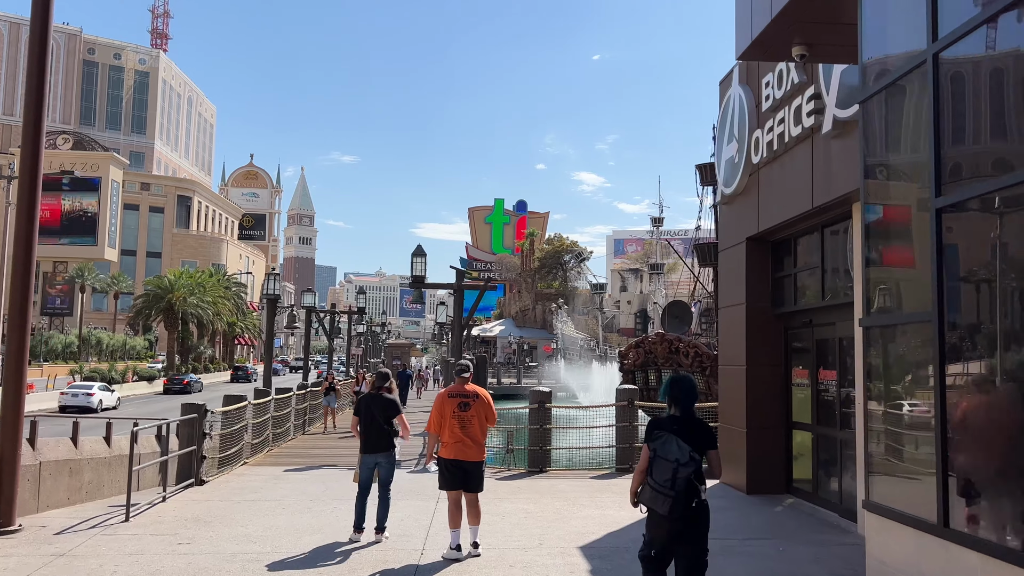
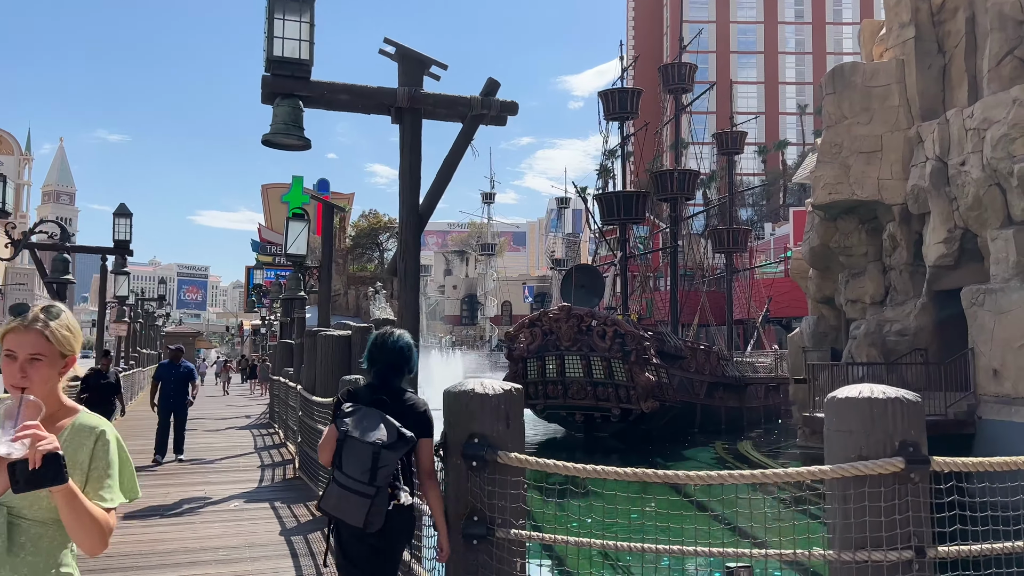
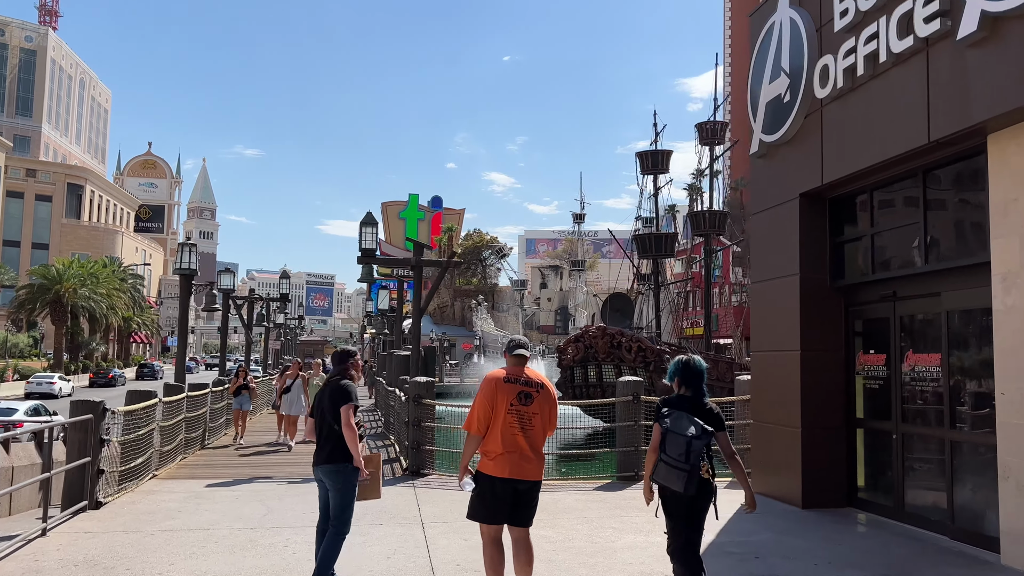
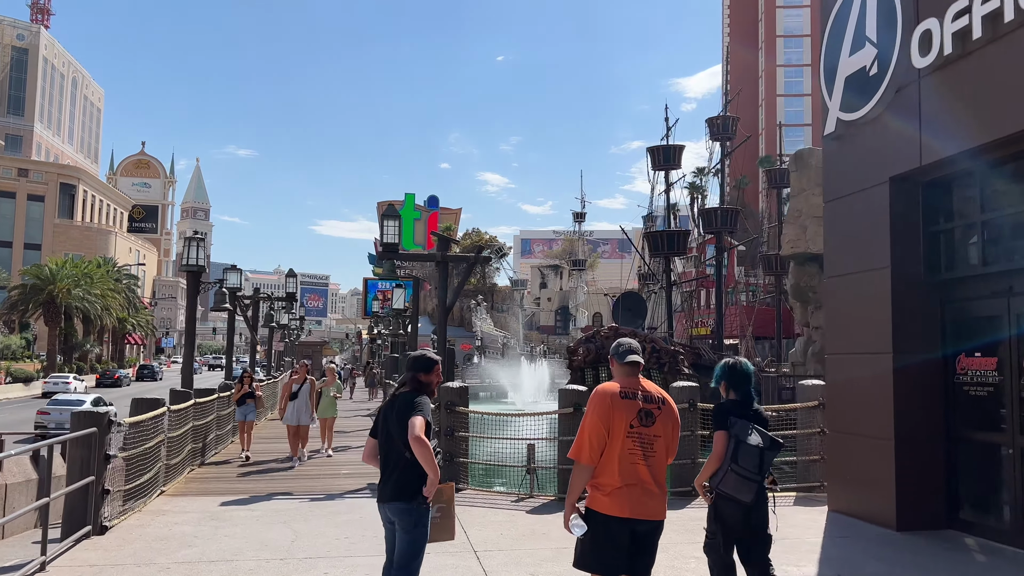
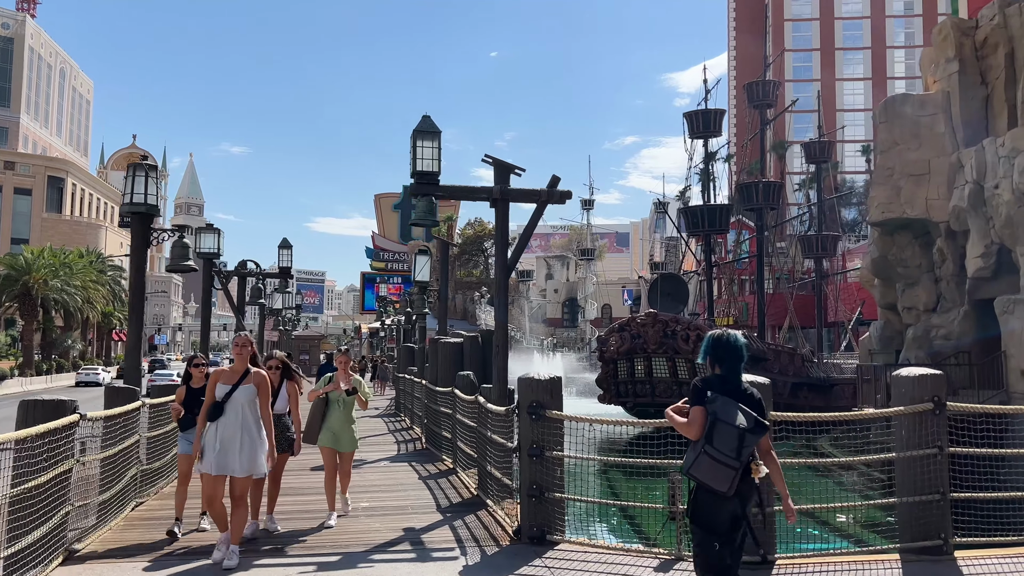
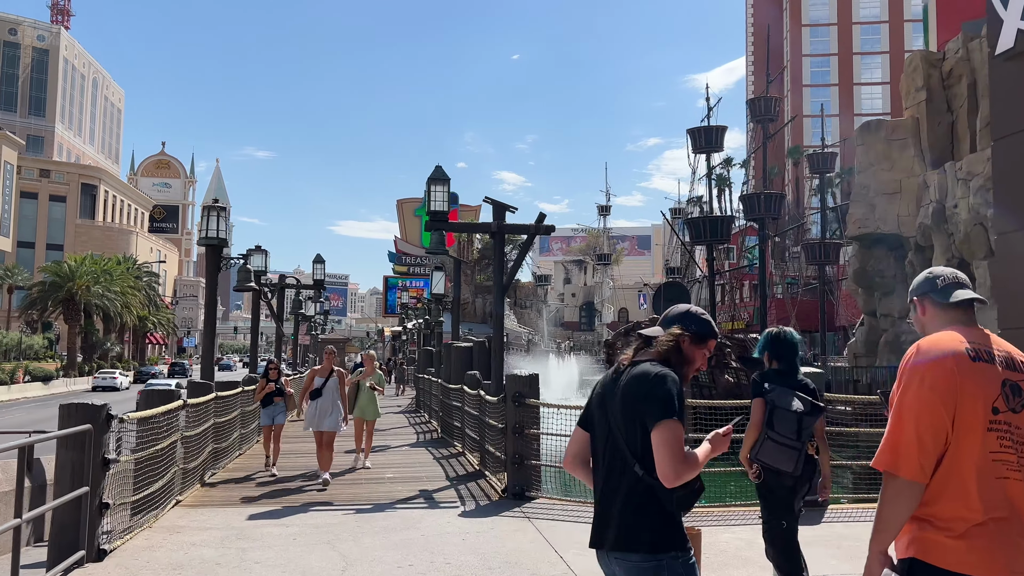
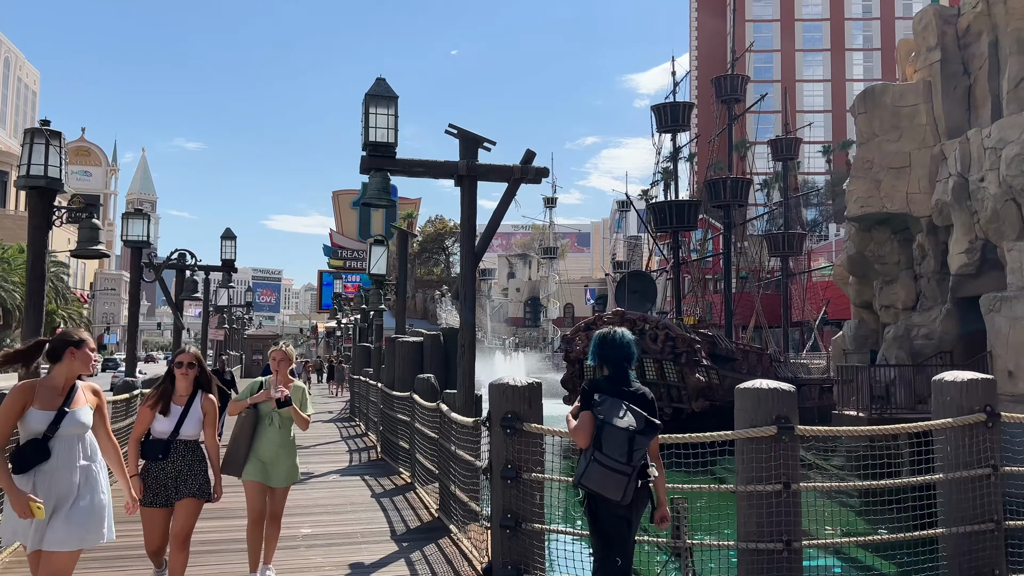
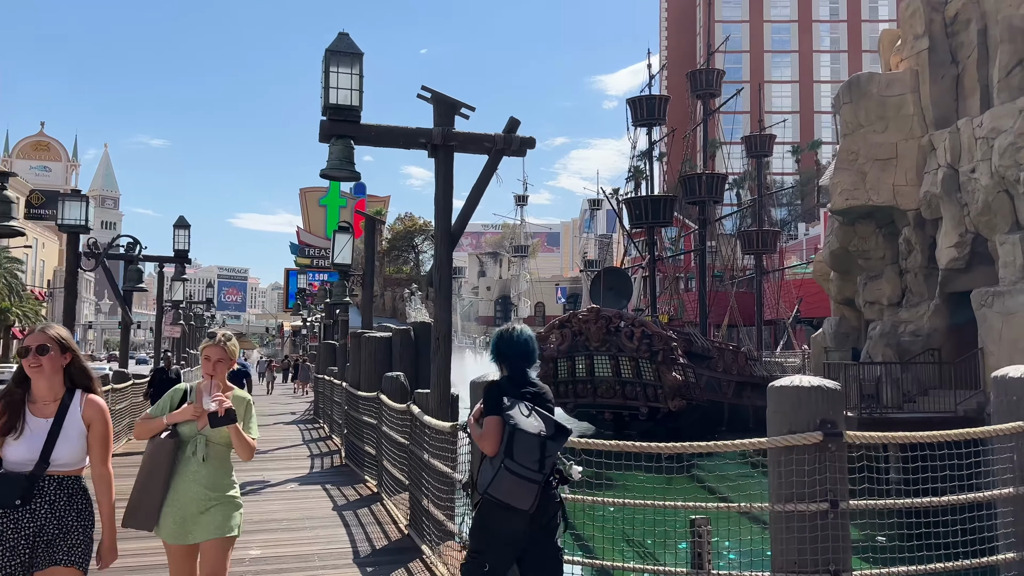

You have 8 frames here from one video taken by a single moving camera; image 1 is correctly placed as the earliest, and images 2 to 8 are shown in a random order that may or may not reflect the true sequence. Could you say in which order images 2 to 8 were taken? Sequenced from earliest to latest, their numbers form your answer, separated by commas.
3, 4, 6, 5, 7, 8, 2
